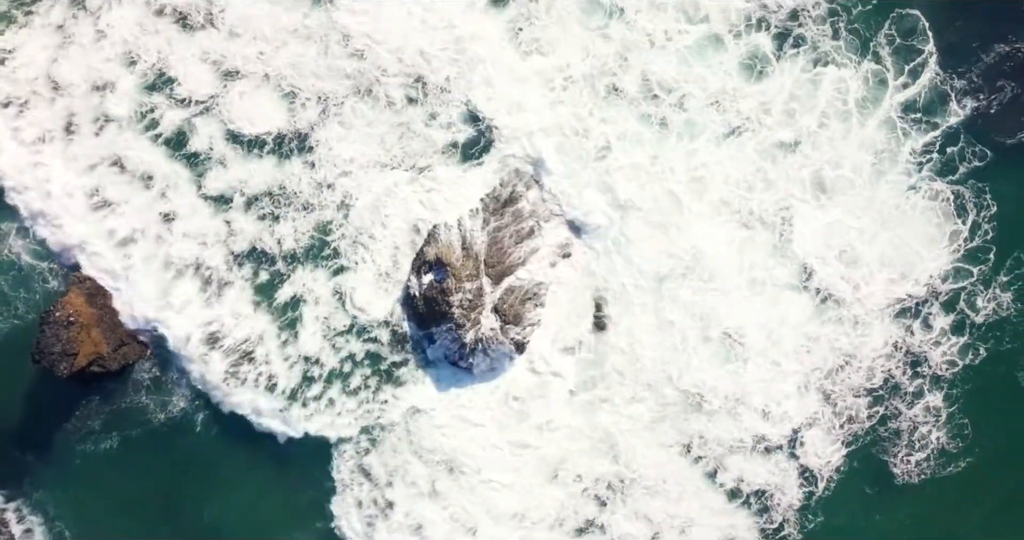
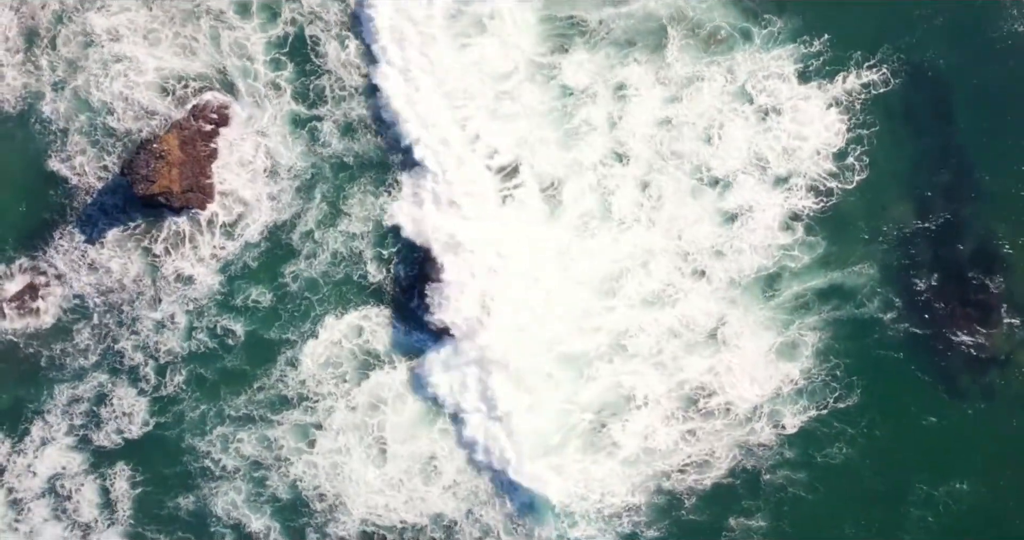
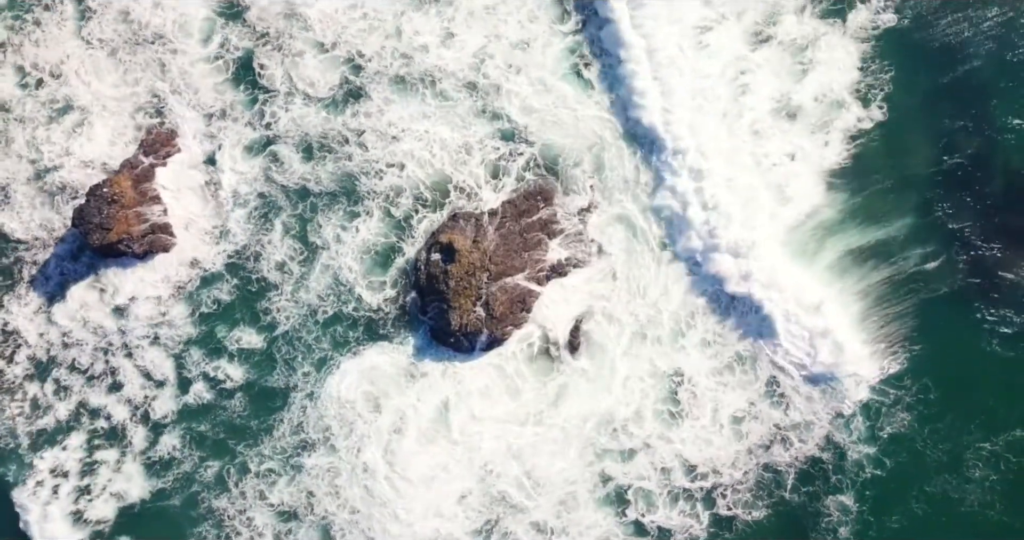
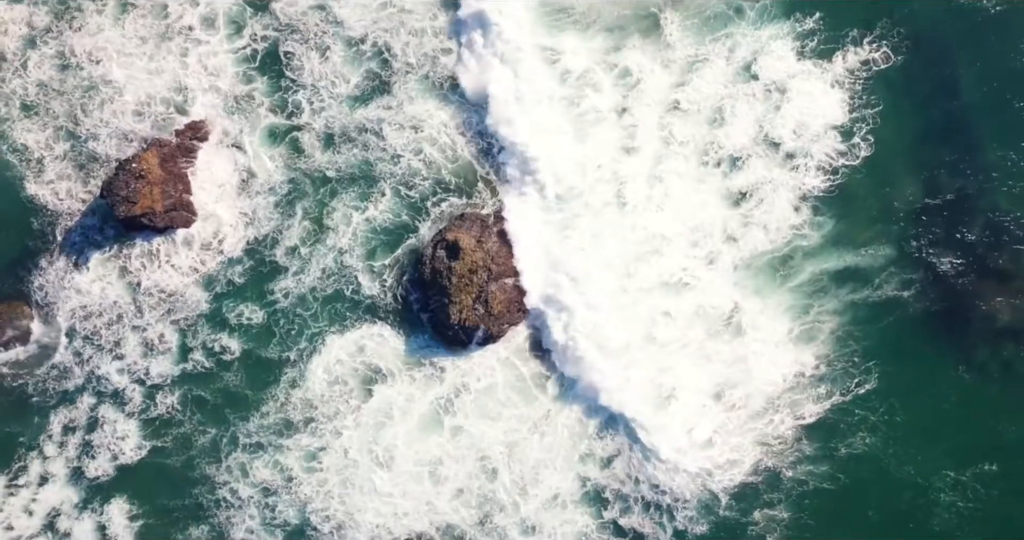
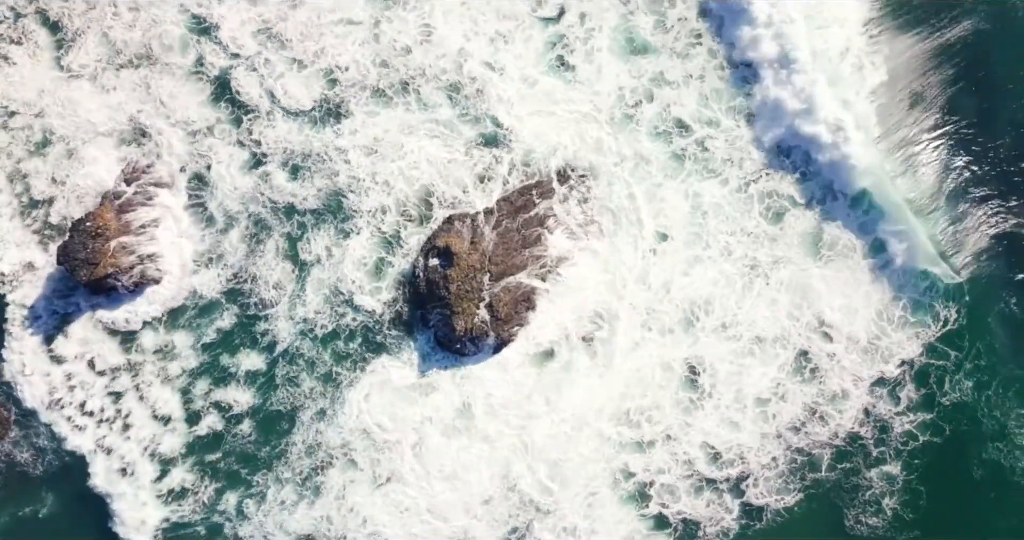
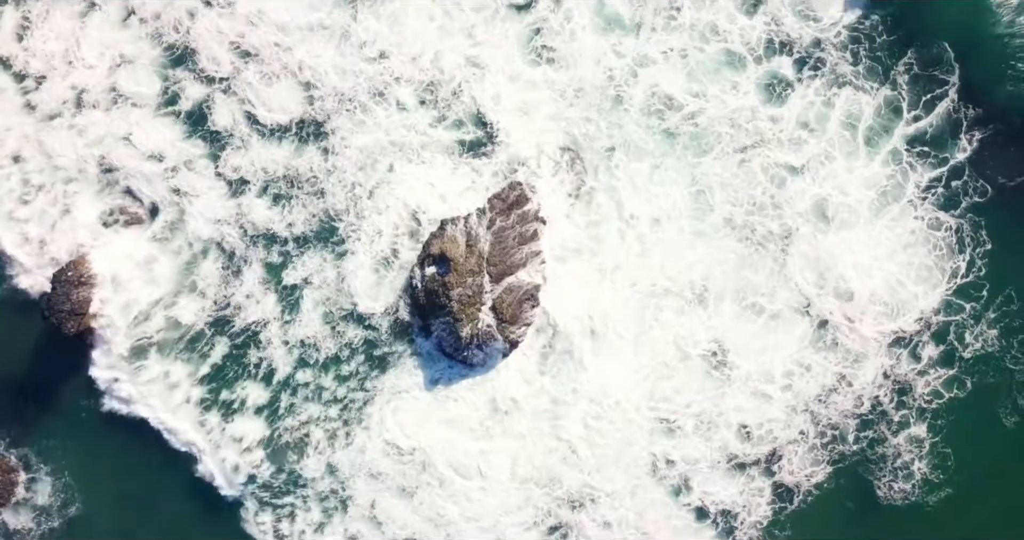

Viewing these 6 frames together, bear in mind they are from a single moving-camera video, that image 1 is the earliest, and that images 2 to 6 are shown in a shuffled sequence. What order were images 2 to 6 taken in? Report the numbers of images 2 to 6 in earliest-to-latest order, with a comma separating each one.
6, 5, 3, 4, 2
